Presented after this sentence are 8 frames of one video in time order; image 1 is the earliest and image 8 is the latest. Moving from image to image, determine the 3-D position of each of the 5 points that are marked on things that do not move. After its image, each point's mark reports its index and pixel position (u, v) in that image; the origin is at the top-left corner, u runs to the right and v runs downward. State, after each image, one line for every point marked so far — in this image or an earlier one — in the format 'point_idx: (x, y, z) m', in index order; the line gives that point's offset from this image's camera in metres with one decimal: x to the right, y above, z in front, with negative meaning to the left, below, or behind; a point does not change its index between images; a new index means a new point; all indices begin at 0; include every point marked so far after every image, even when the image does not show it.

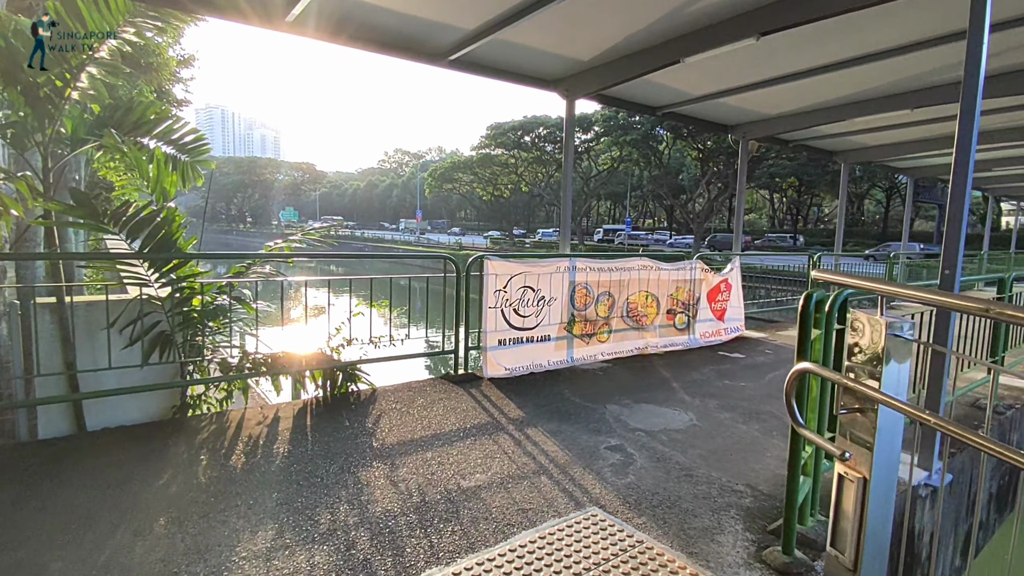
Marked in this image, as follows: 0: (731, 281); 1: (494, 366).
0: (+3.3, +0.1, +8.3) m
1: (-0.2, -0.8, +5.7) m
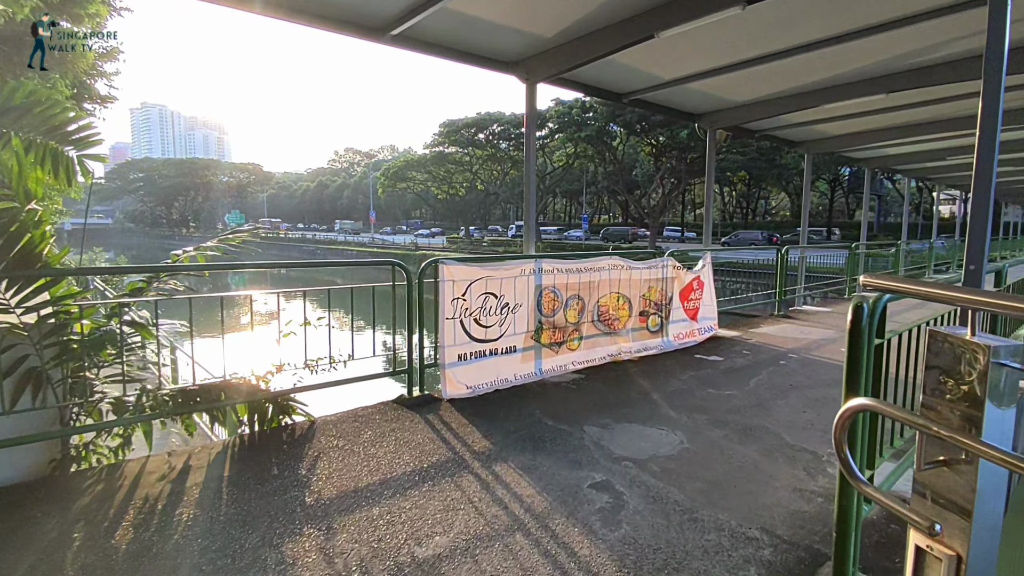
0: (+2.7, +0.1, +7.8) m
1: (-0.5, -0.9, +5.0) m
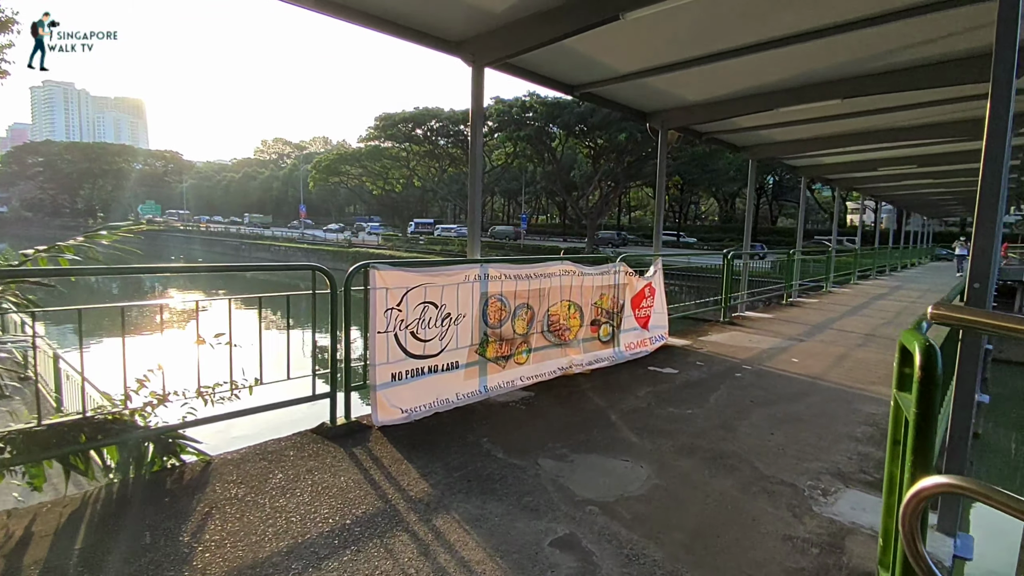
0: (+1.9, 0.0, +7.5) m
1: (-1.0, -1.0, +4.3) m
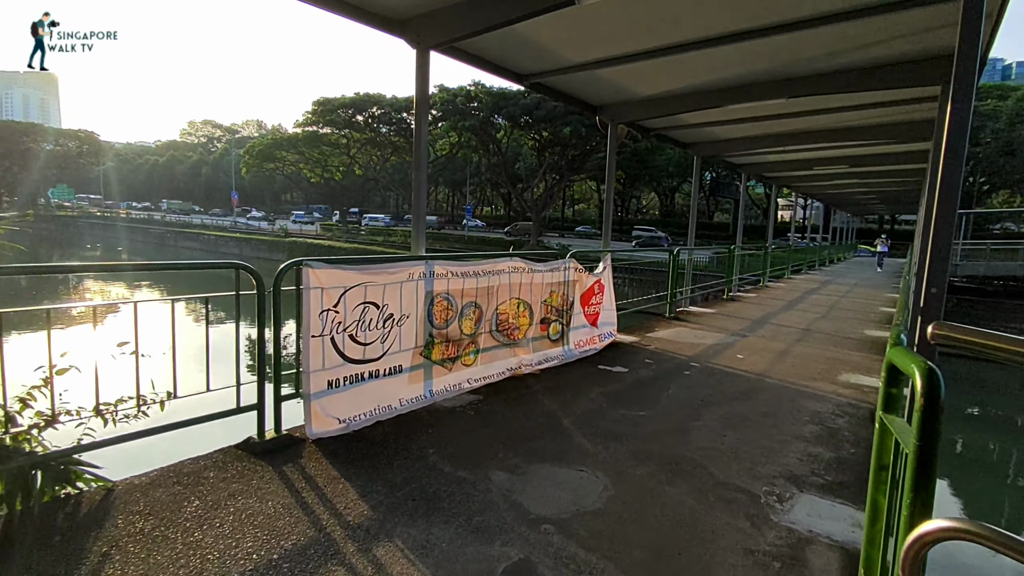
0: (+1.2, +0.1, +7.4) m
1: (-1.4, -1.0, +4.0) m
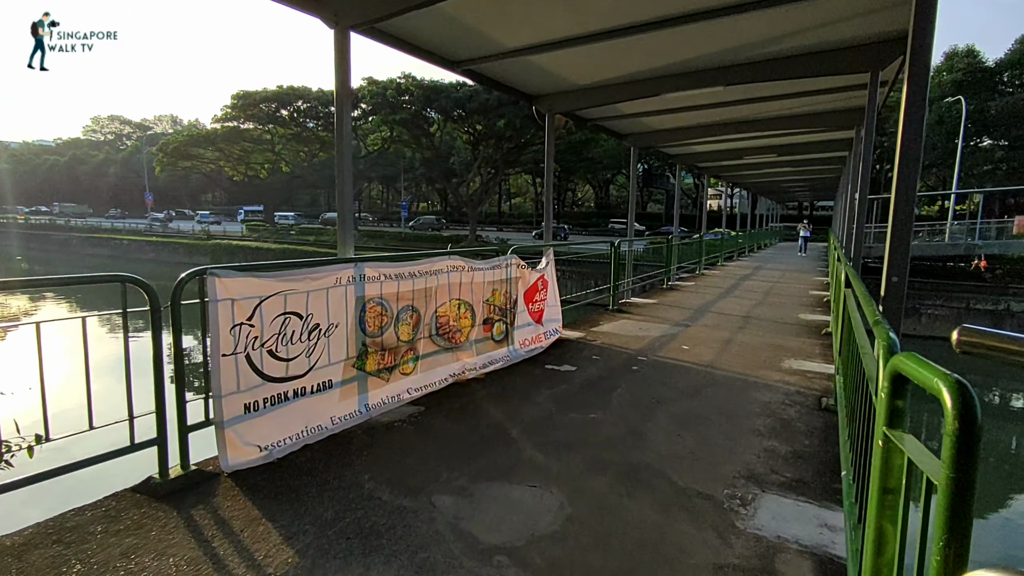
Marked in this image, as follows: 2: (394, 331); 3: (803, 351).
0: (+0.4, +0.2, +7.1) m
1: (-1.7, -1.0, +3.5) m
2: (-1.0, -0.4, +4.7) m
3: (+3.6, -0.8, +6.8) m
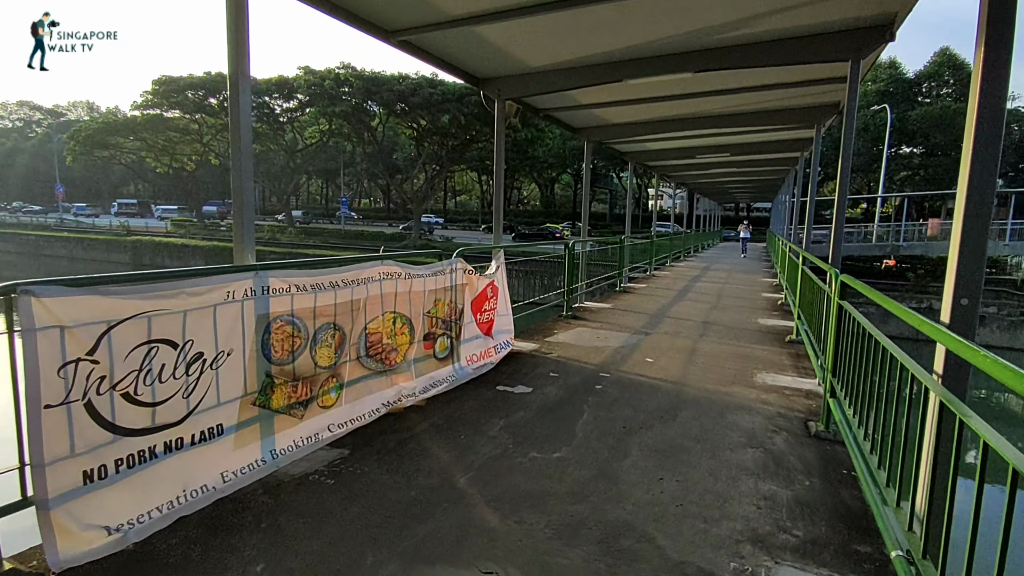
0: (-0.2, +0.1, +6.3) m
1: (-2.0, -1.1, +2.5) m
2: (-1.4, -0.5, +3.8) m
3: (+3.0, -0.8, +6.3) m
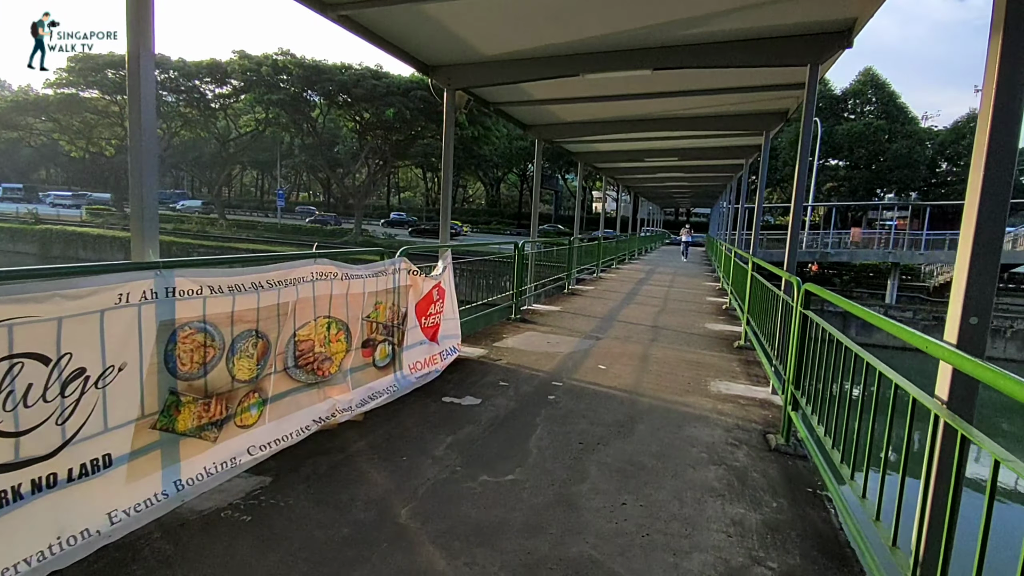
0: (-0.7, +0.1, +5.9) m
1: (-2.1, -1.1, +1.9) m
2: (-1.7, -0.5, +3.3) m
3: (+2.4, -0.9, +6.2) m
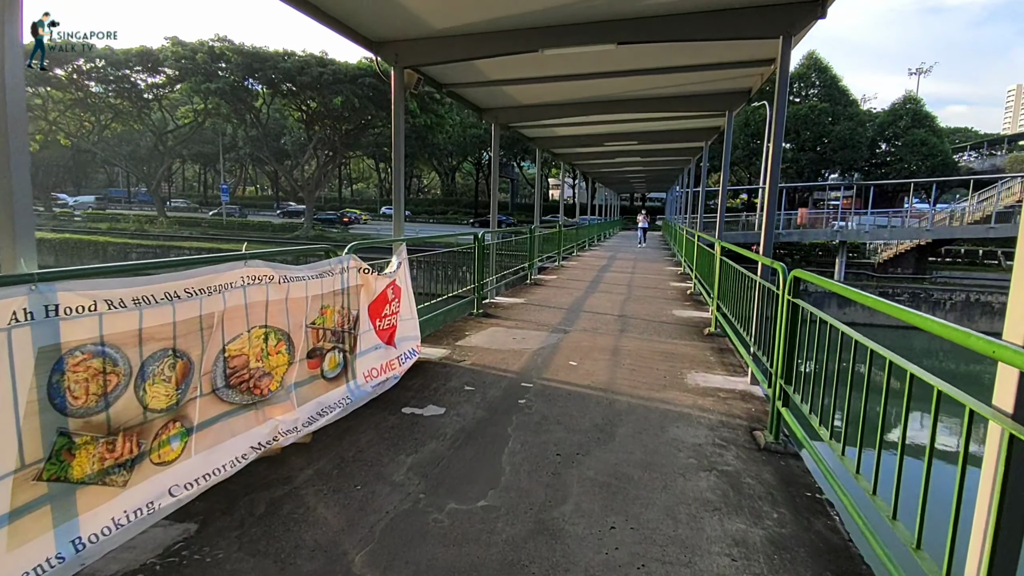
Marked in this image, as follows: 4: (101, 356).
0: (-1.1, +0.1, +5.4) m
1: (-2.2, -1.2, +1.3) m
2: (-1.9, -0.5, +2.7) m
3: (+2.0, -0.8, +6.0) m
4: (-1.9, -0.3, +2.6) m
